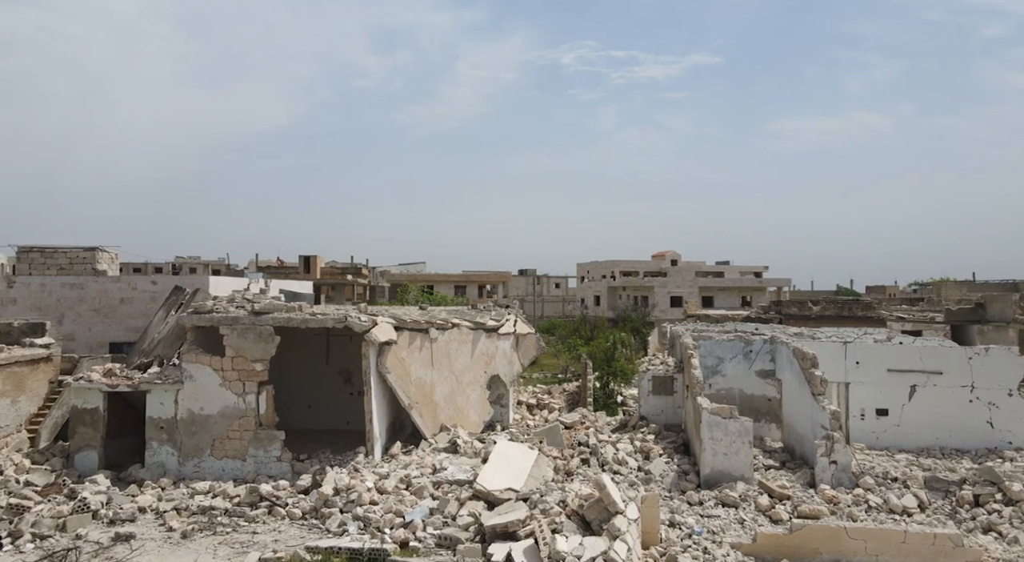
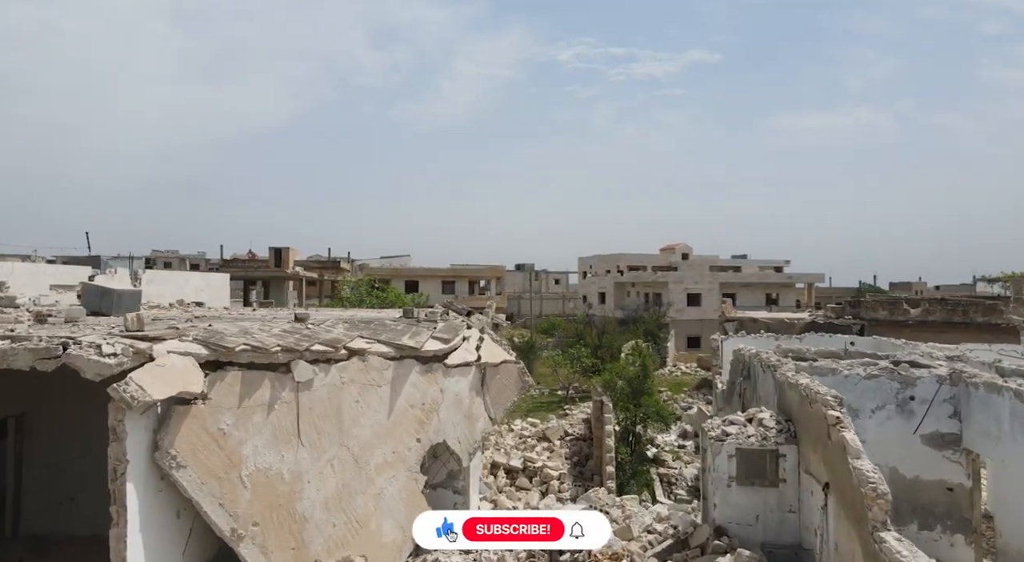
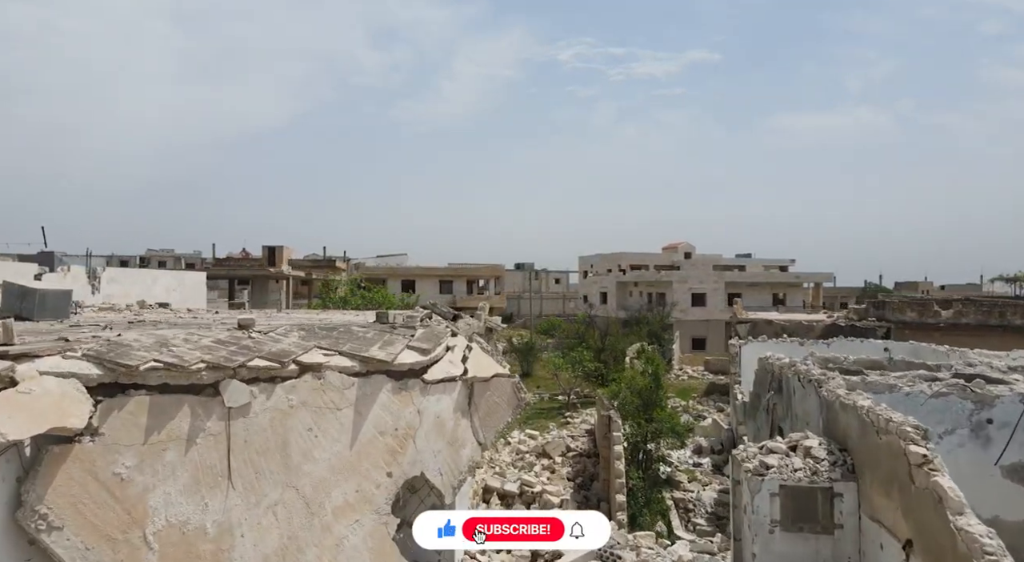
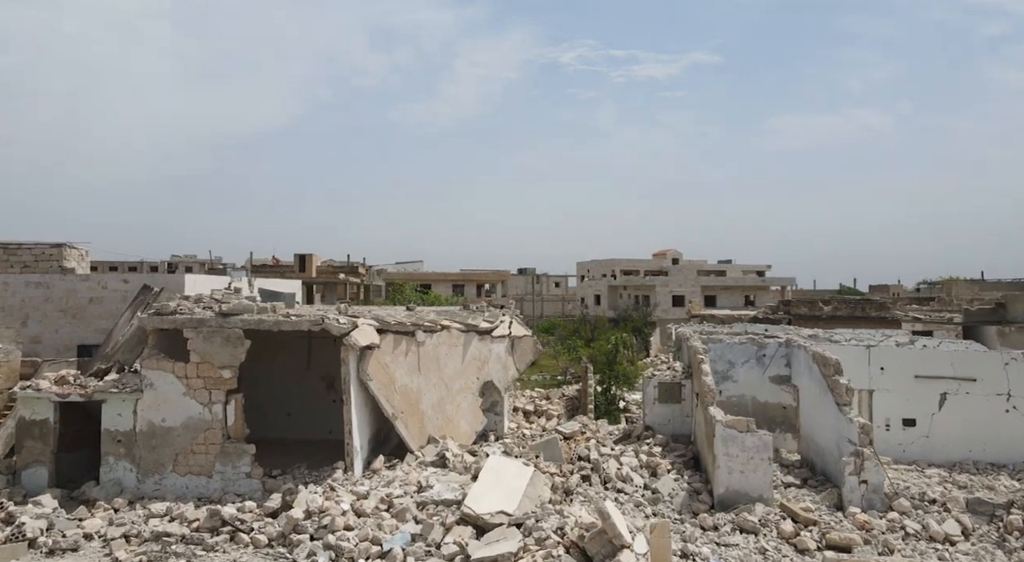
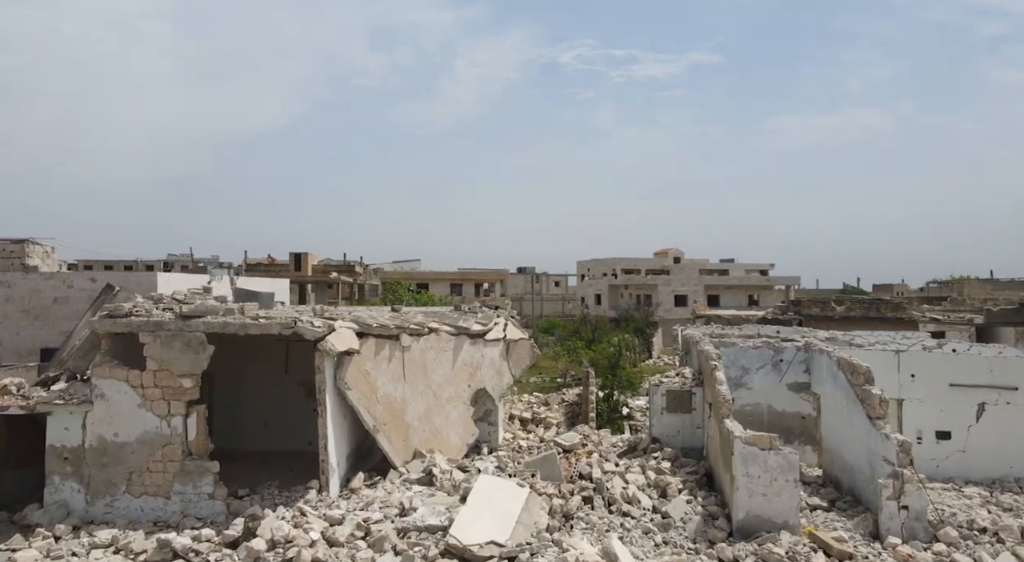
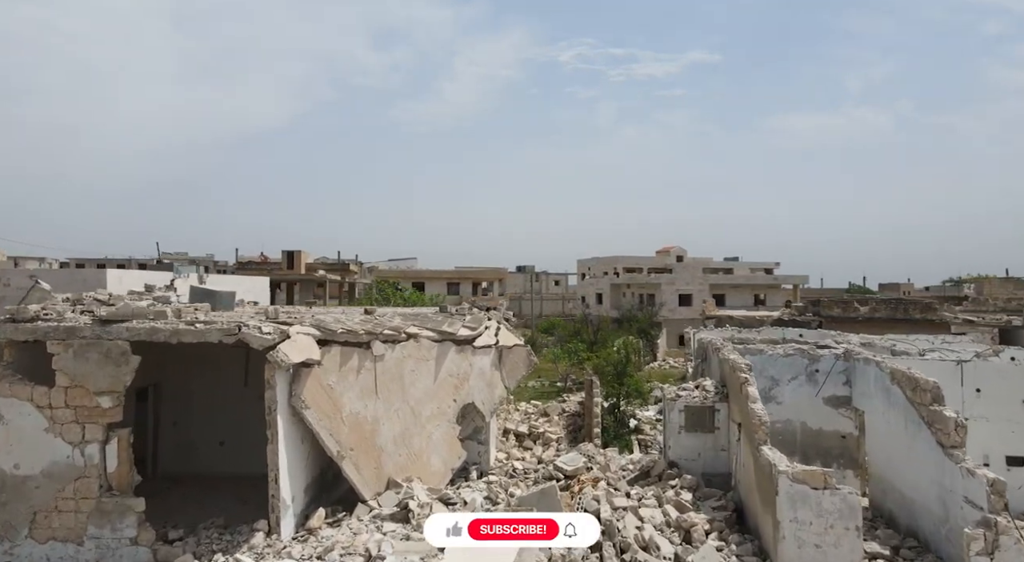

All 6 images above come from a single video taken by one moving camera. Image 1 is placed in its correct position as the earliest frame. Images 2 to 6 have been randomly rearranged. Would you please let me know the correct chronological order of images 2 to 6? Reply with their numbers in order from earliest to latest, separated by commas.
4, 5, 6, 2, 3
